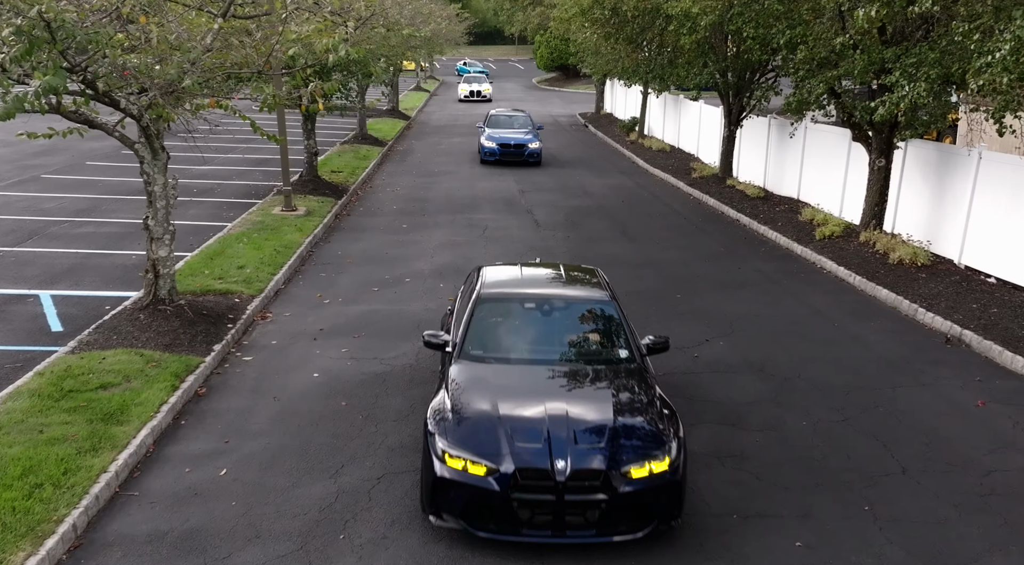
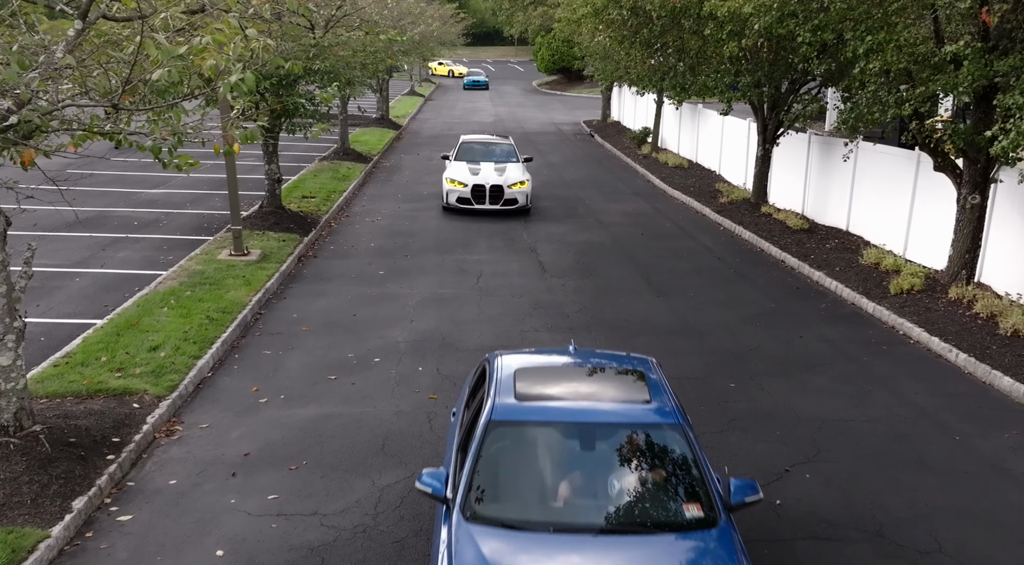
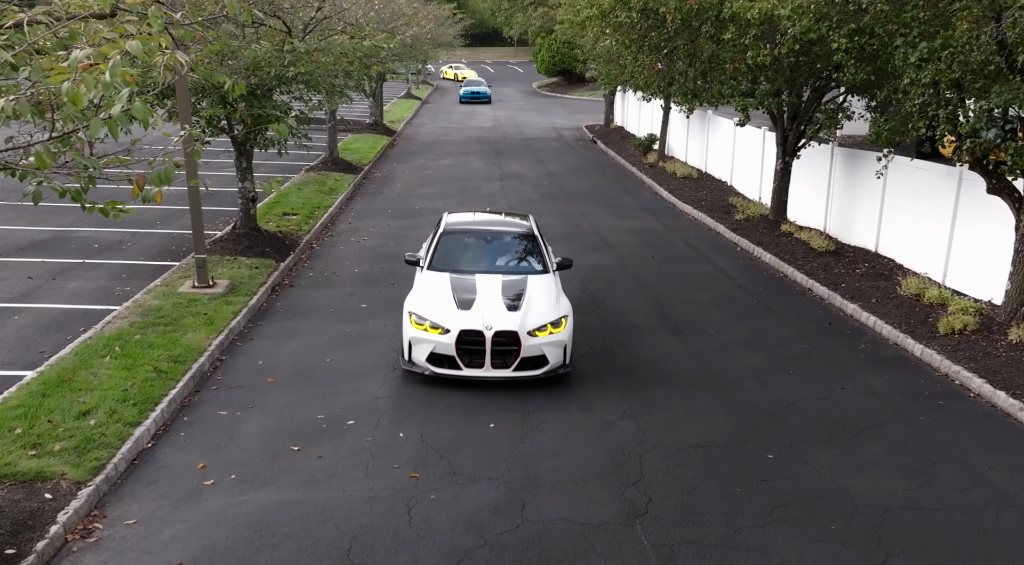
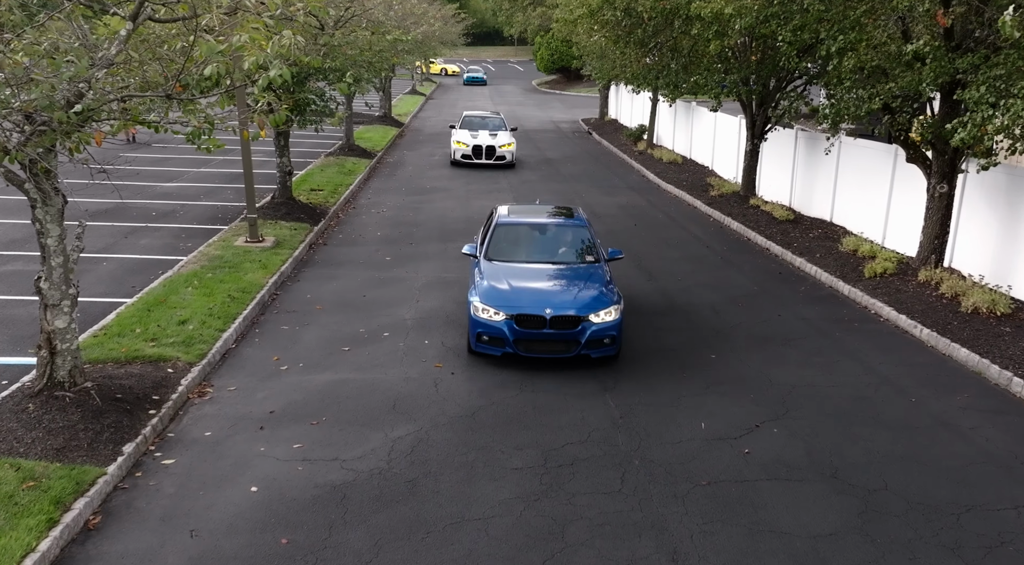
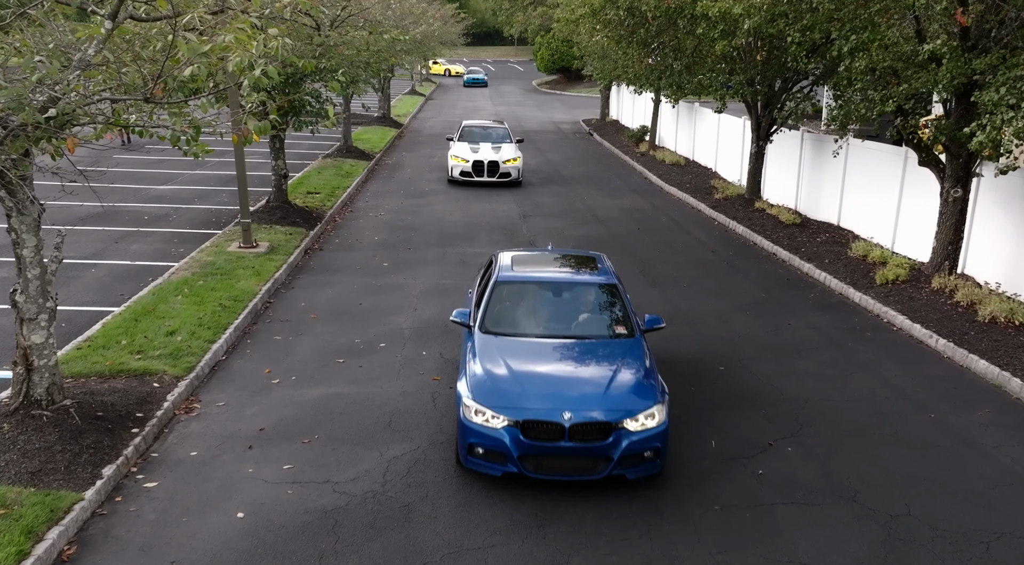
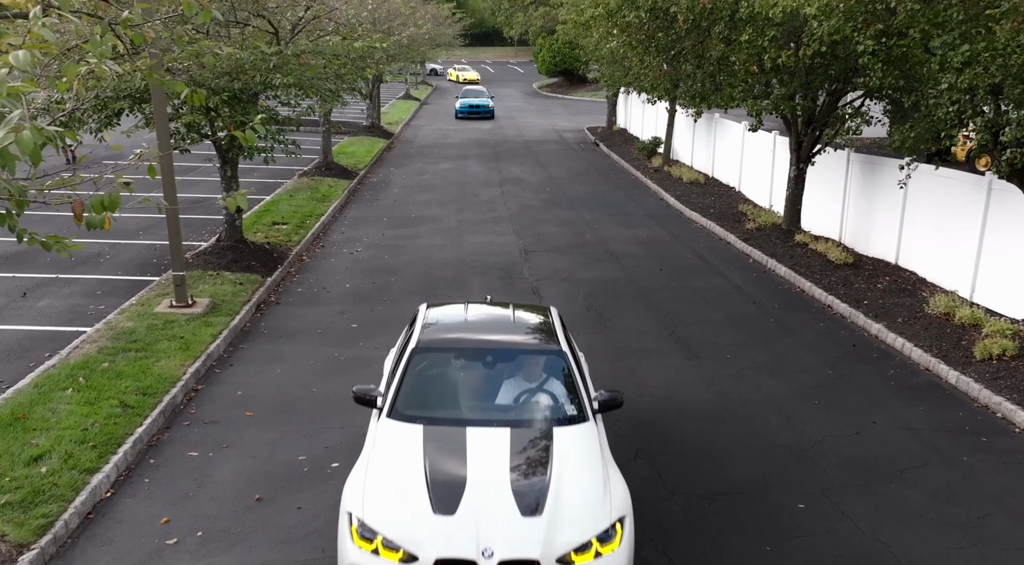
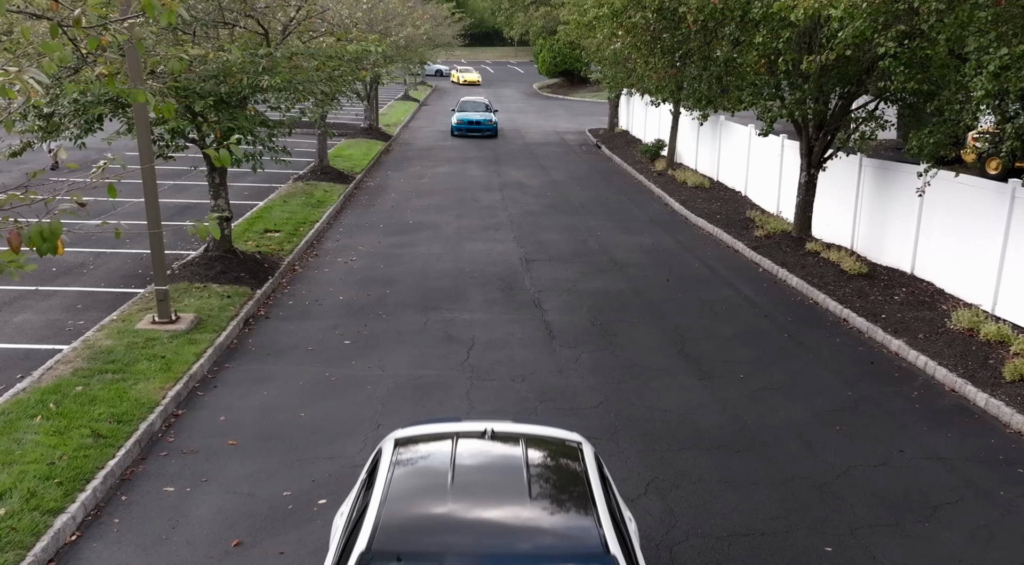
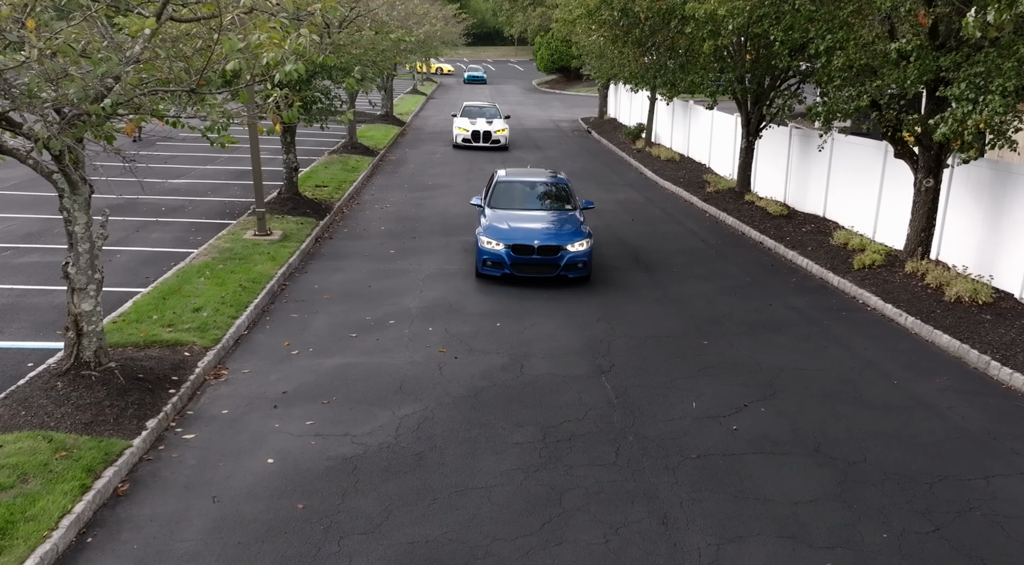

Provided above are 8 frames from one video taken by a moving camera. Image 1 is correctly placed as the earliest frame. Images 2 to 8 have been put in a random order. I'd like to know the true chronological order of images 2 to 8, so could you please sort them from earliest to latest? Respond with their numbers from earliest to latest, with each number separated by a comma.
8, 4, 5, 2, 3, 6, 7
